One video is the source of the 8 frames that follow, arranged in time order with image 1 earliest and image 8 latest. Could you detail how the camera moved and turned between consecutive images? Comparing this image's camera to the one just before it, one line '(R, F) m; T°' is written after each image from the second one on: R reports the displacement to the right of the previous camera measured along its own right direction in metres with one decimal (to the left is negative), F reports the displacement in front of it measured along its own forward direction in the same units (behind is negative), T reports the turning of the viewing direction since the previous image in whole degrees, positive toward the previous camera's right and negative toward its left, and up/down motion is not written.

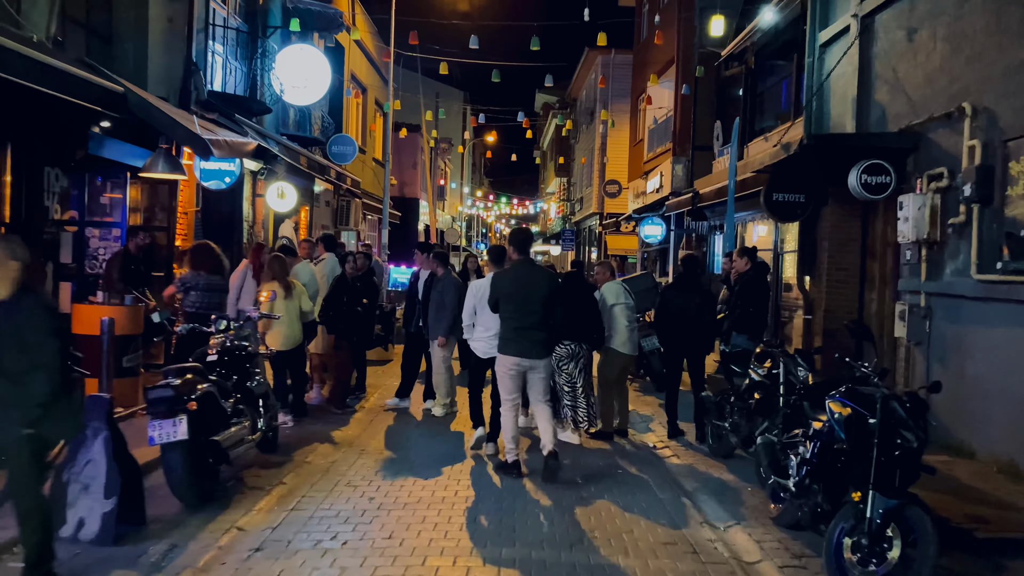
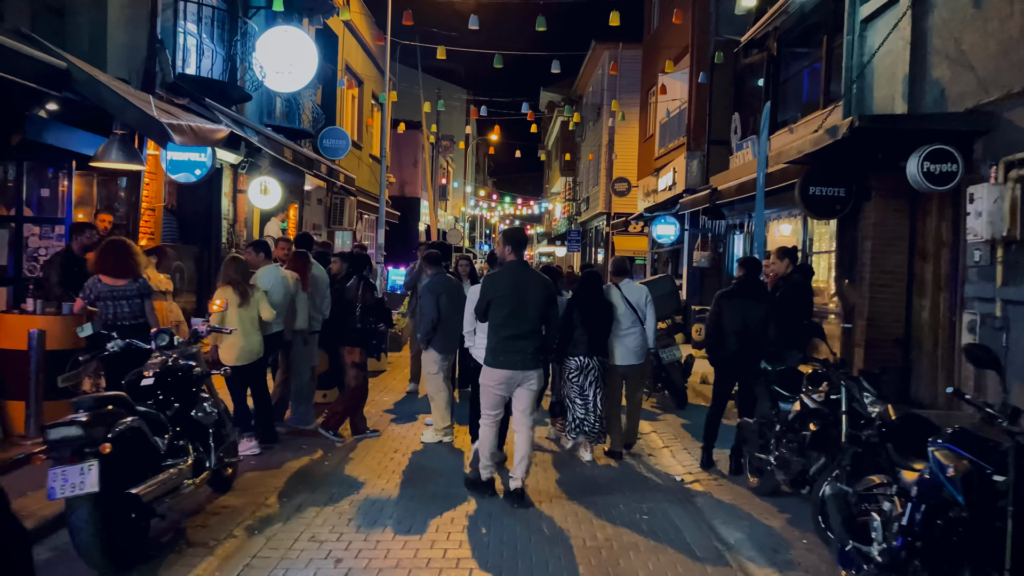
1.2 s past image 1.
(0.0, +1.1) m; 0°
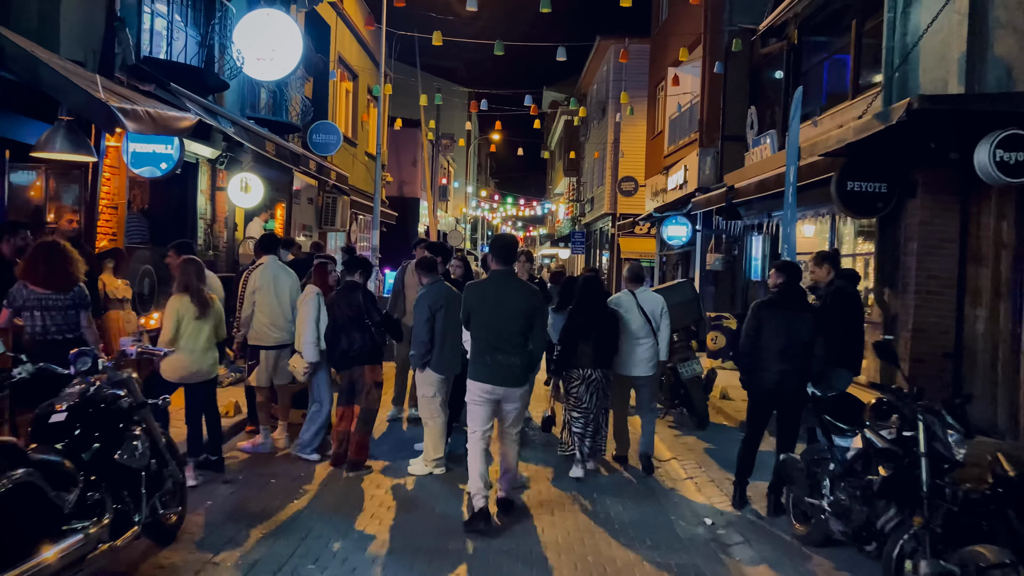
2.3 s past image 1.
(0.0, +1.0) m; 0°
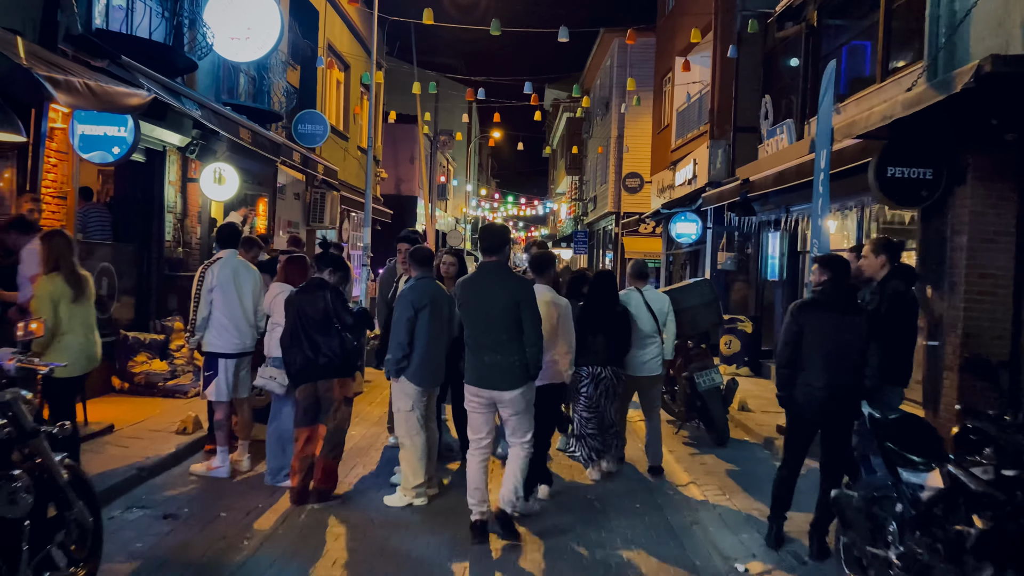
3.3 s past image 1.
(0.0, +1.0) m; 0°
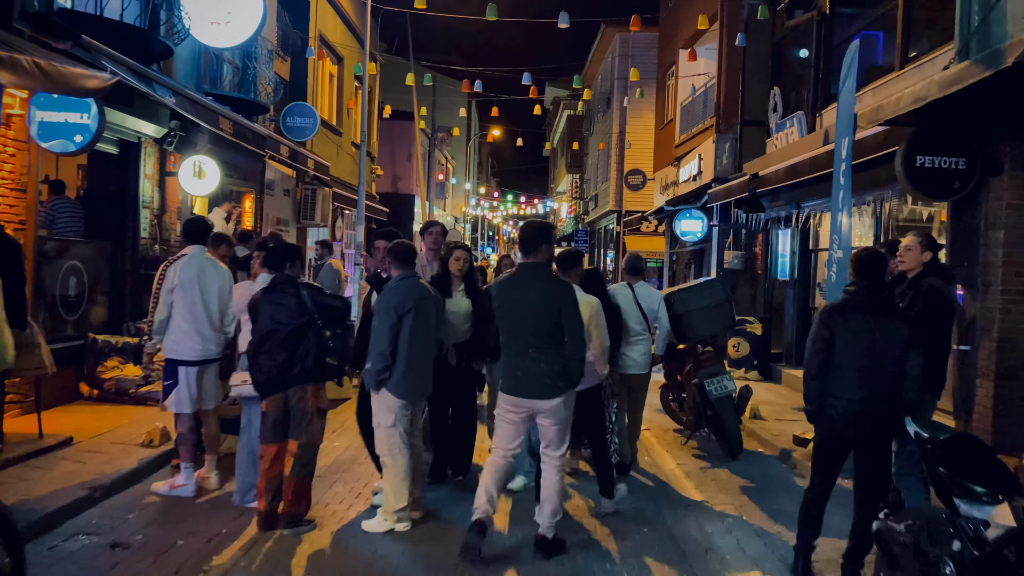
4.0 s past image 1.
(0.0, +0.6) m; 0°
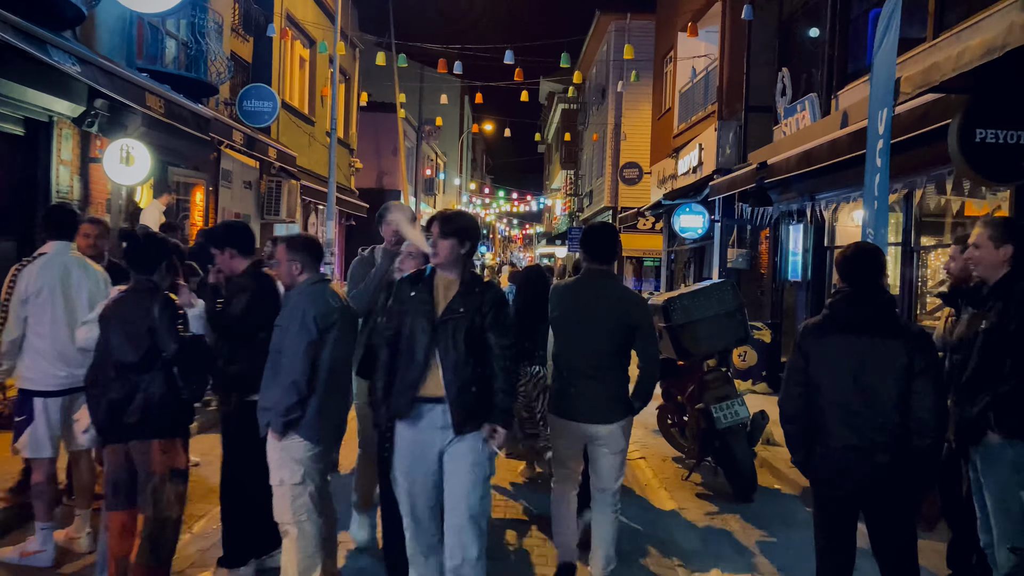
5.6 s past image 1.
(+0.2, +1.3) m; 0°
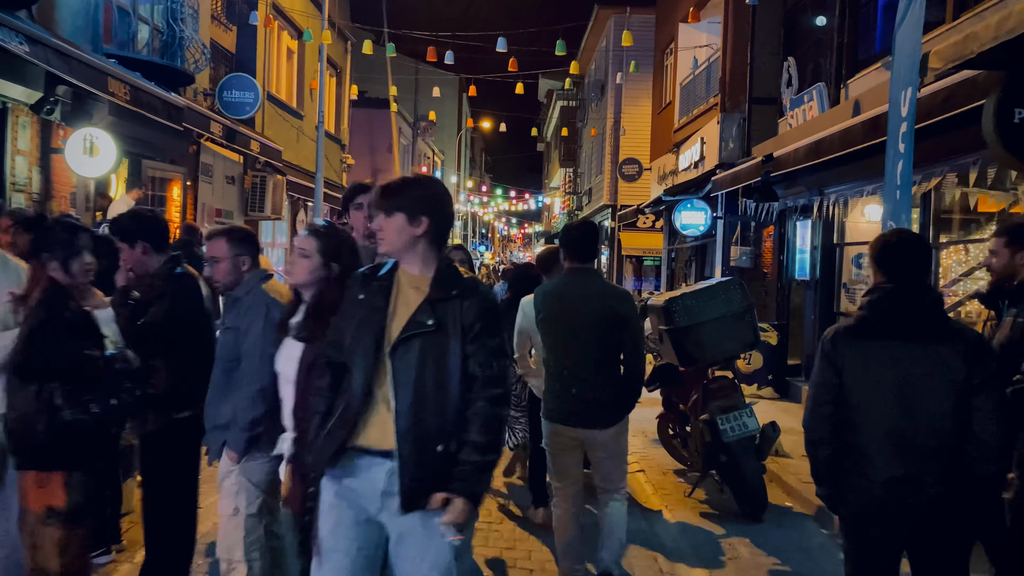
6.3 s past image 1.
(+0.1, +0.6) m; 0°
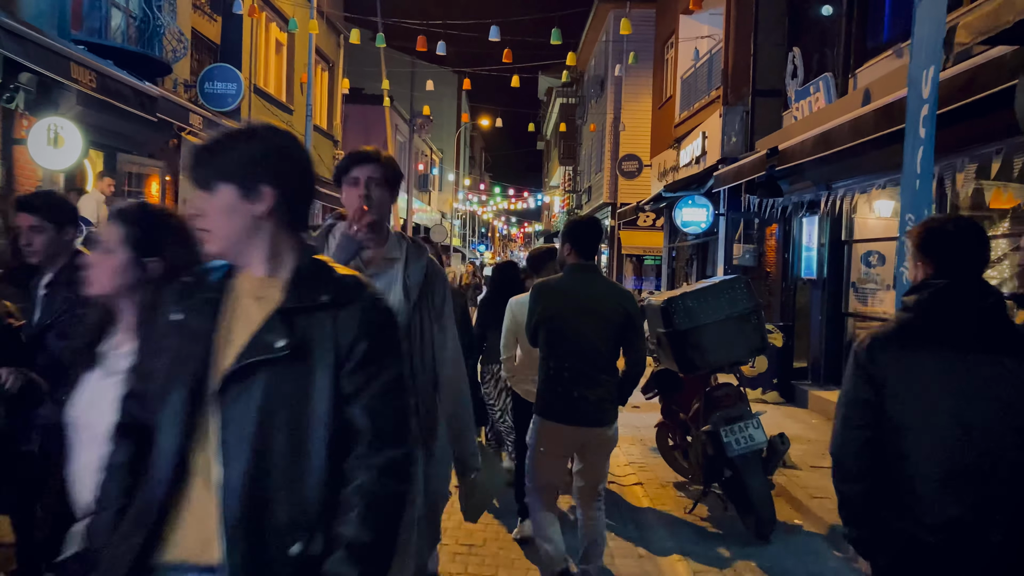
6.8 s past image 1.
(+0.1, +0.5) m; 0°
